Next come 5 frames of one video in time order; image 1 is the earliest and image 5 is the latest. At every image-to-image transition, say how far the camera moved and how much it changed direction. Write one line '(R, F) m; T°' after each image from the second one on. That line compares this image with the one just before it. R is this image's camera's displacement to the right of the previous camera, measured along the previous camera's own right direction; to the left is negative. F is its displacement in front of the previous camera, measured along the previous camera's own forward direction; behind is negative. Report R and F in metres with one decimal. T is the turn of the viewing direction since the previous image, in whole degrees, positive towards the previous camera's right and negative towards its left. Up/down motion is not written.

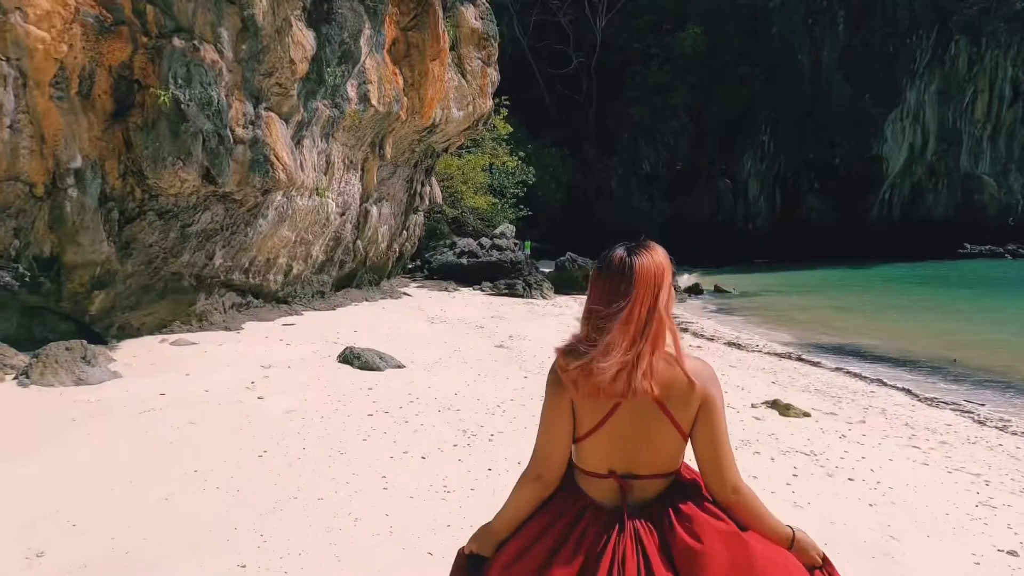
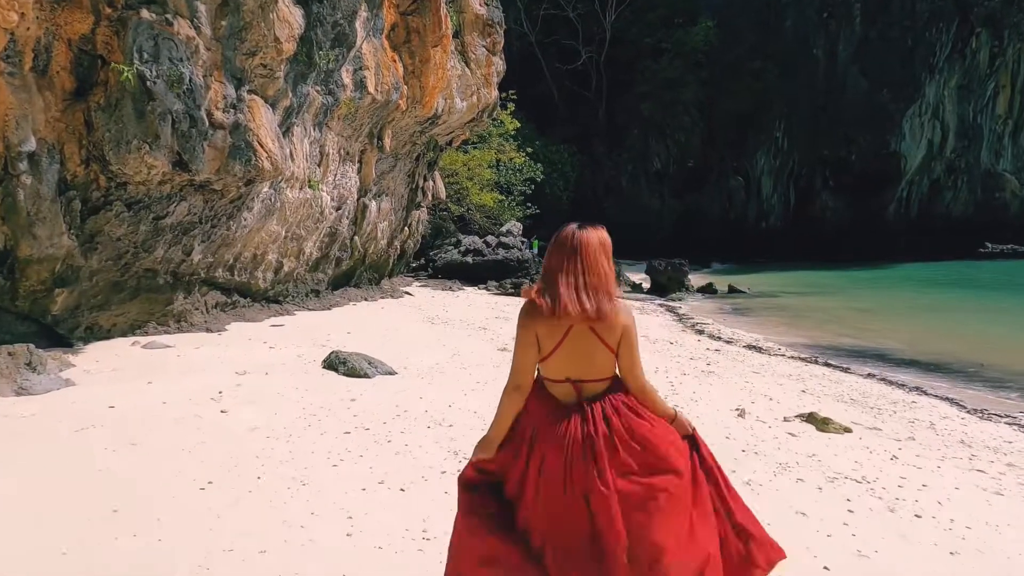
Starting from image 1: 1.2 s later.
(+0.1, +0.7) m; -1°
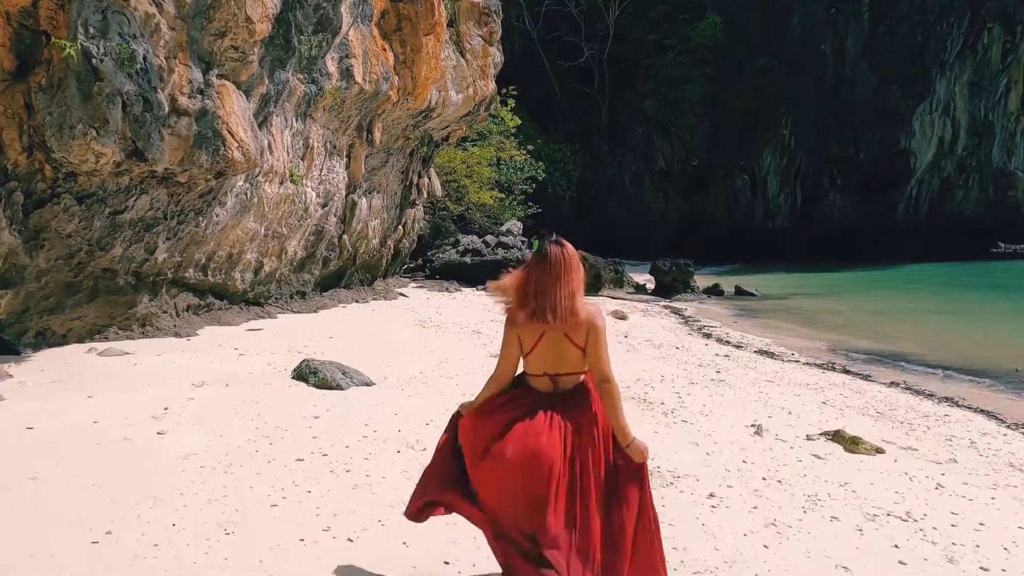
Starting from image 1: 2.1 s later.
(+0.1, +0.7) m; 0°
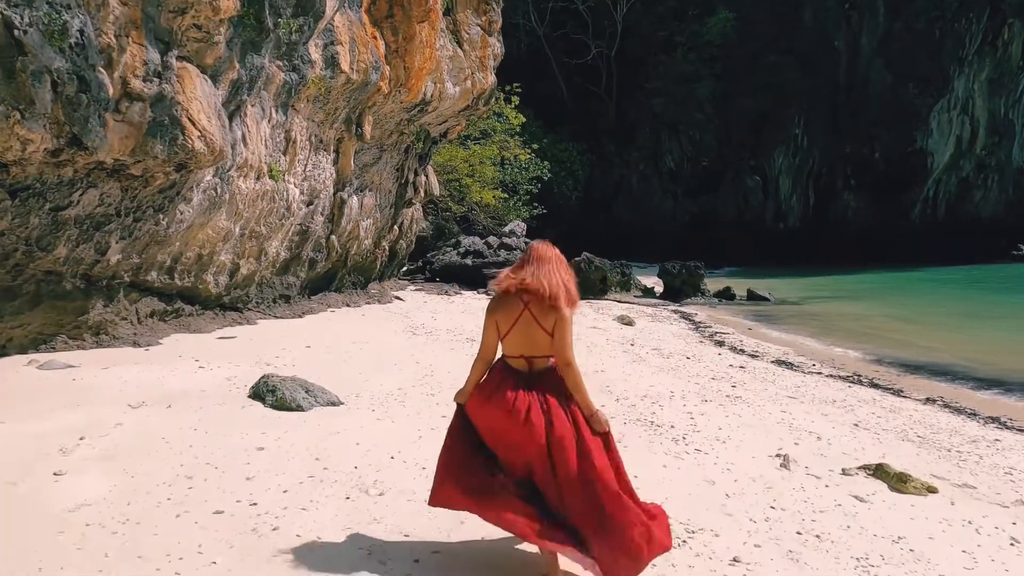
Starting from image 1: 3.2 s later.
(+0.2, +0.8) m; -1°
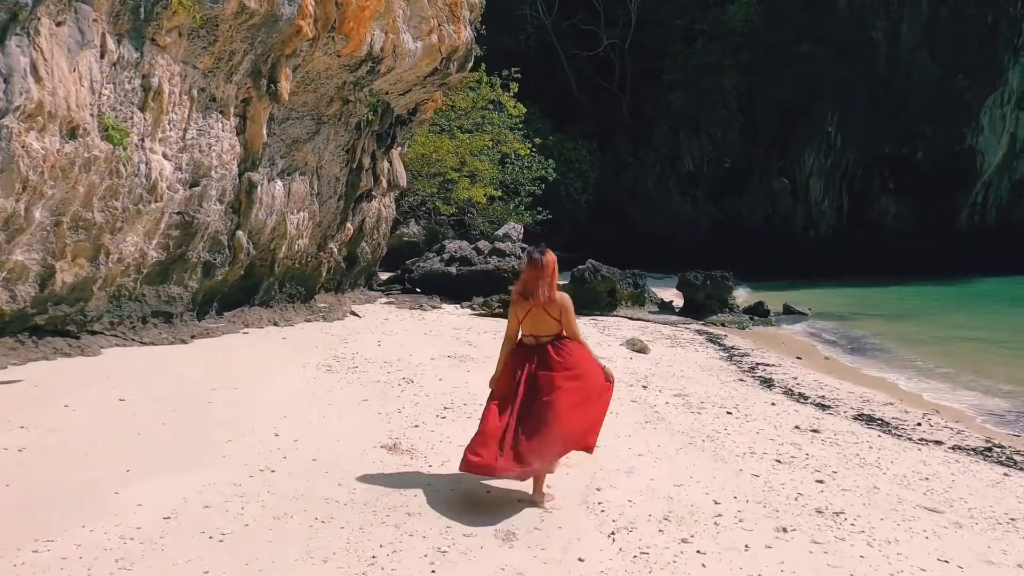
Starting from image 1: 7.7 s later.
(+0.6, +3.2) m; -1°
